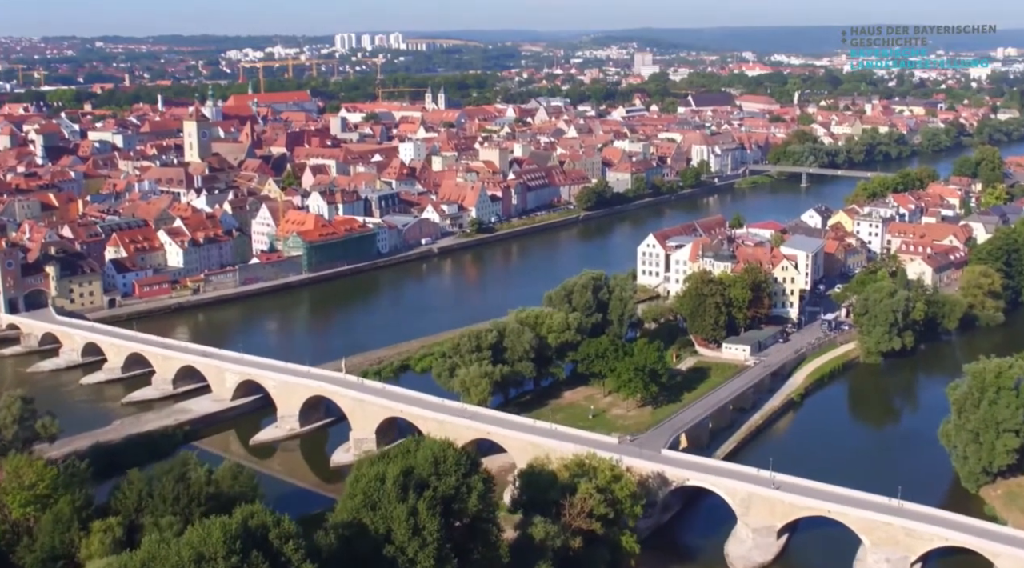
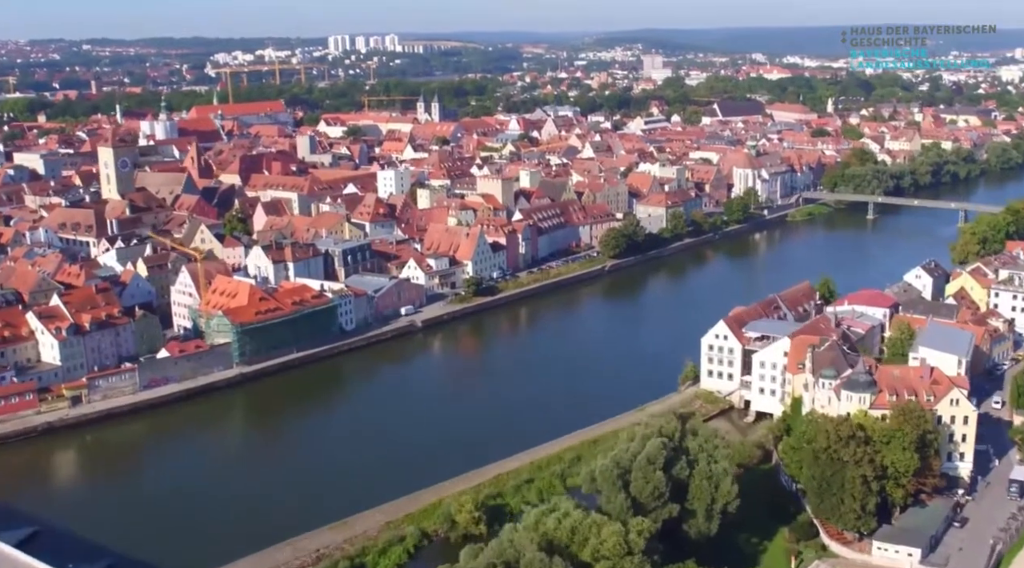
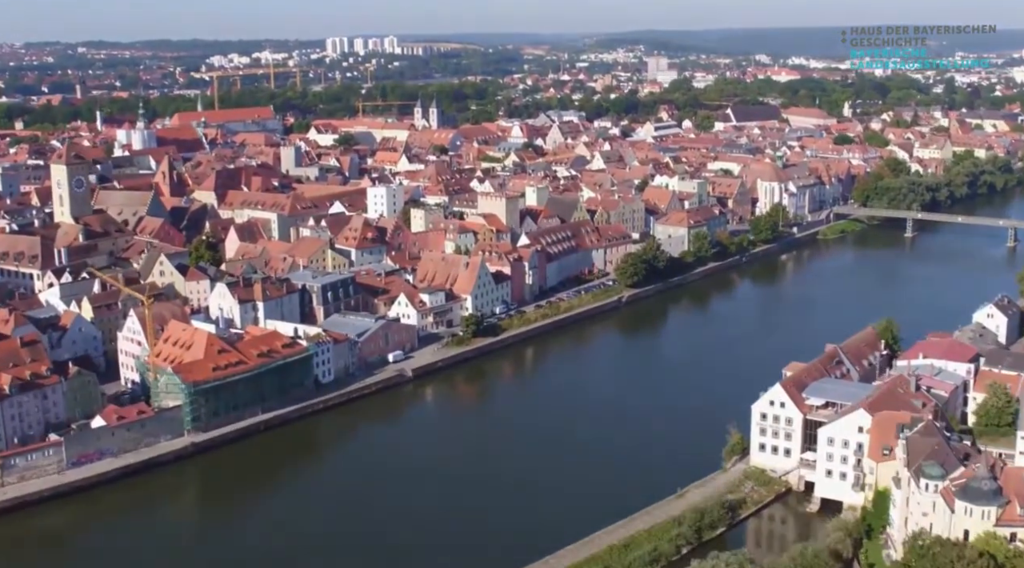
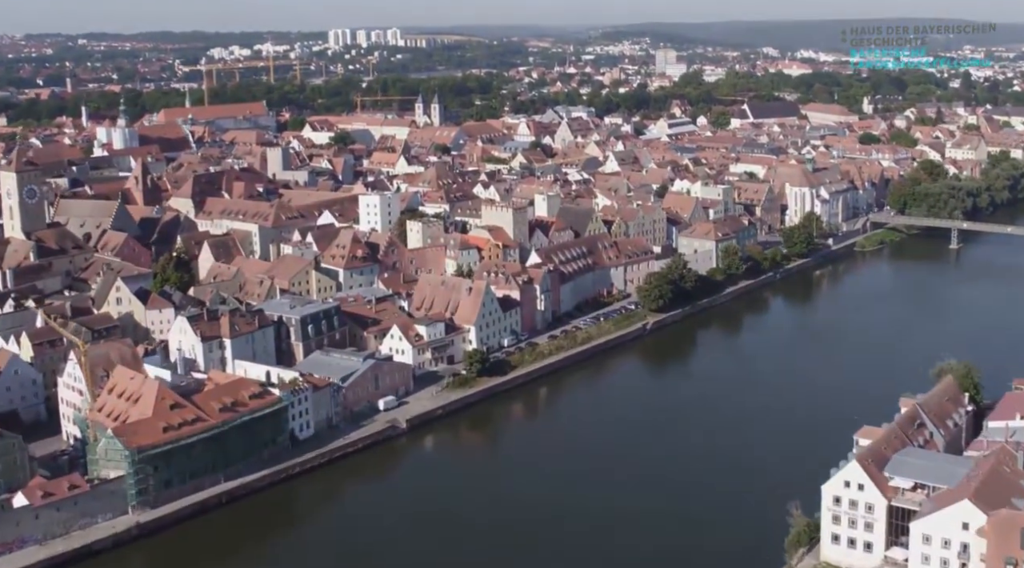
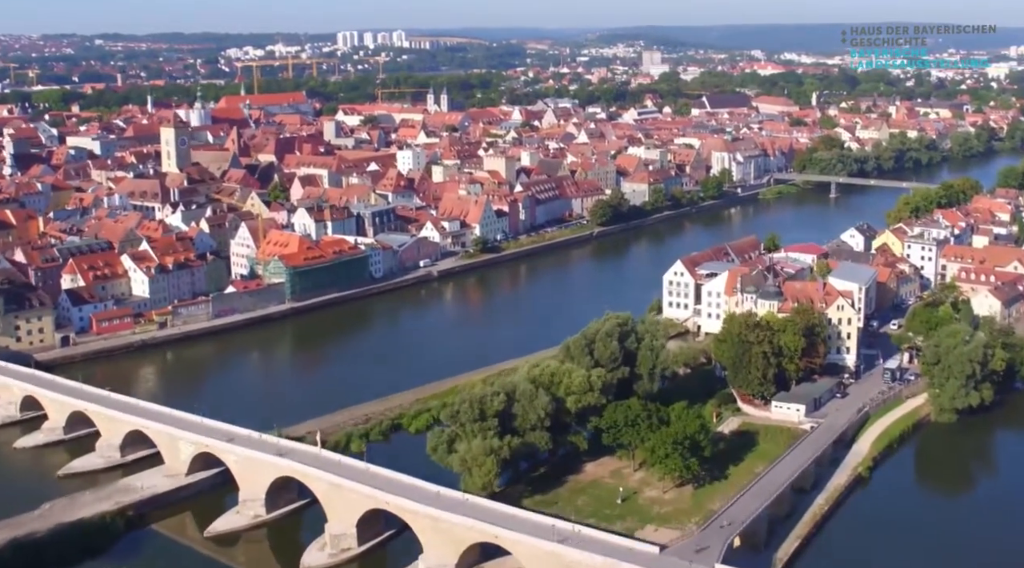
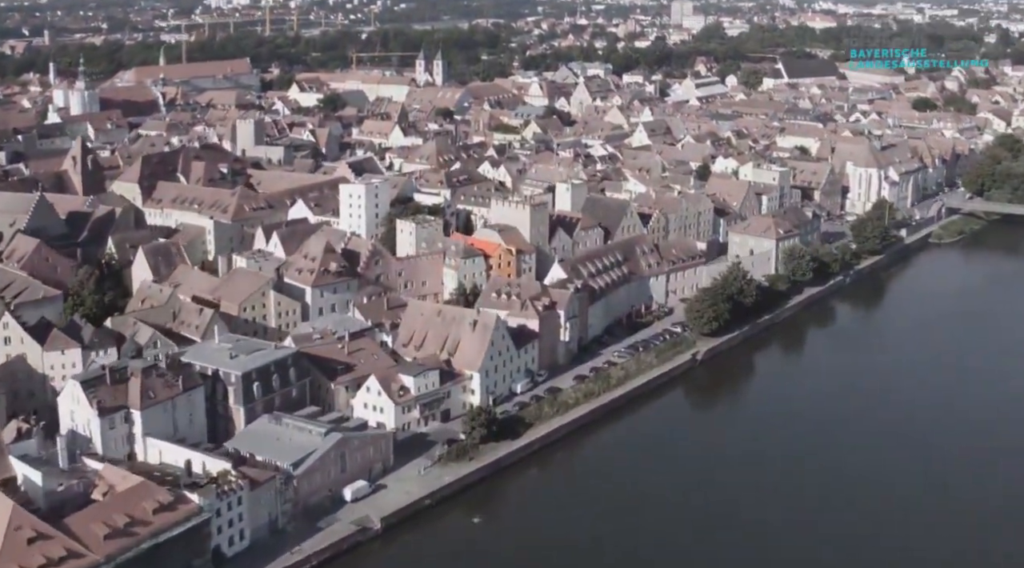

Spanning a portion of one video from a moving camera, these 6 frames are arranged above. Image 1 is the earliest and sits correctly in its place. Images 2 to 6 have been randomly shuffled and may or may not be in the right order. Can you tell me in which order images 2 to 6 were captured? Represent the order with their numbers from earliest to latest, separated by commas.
5, 2, 3, 4, 6
